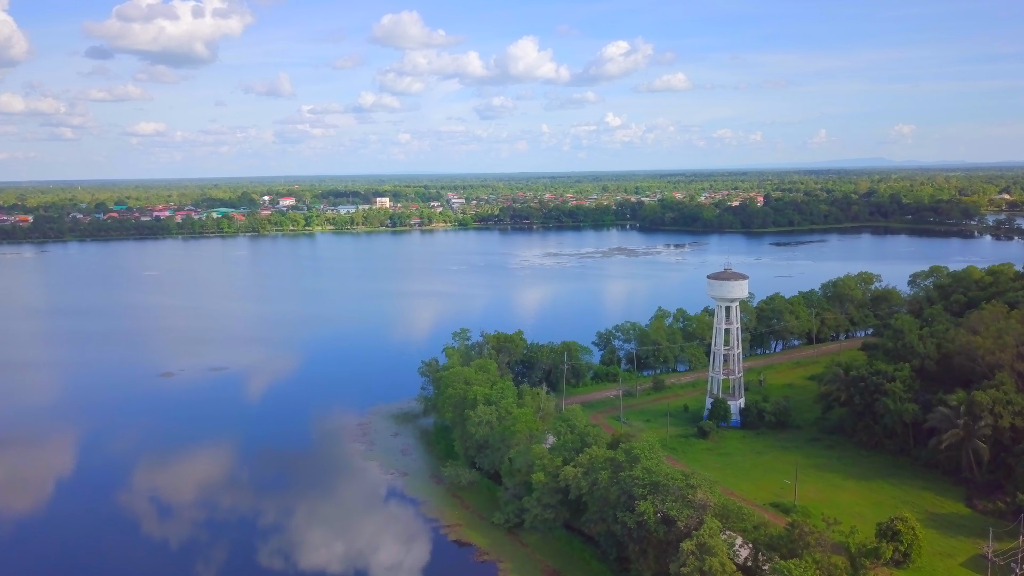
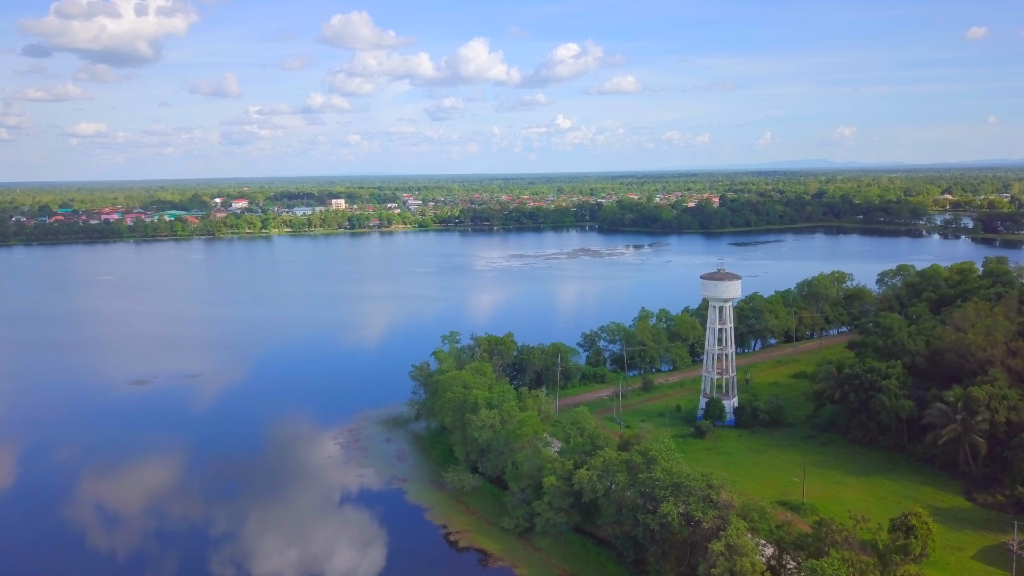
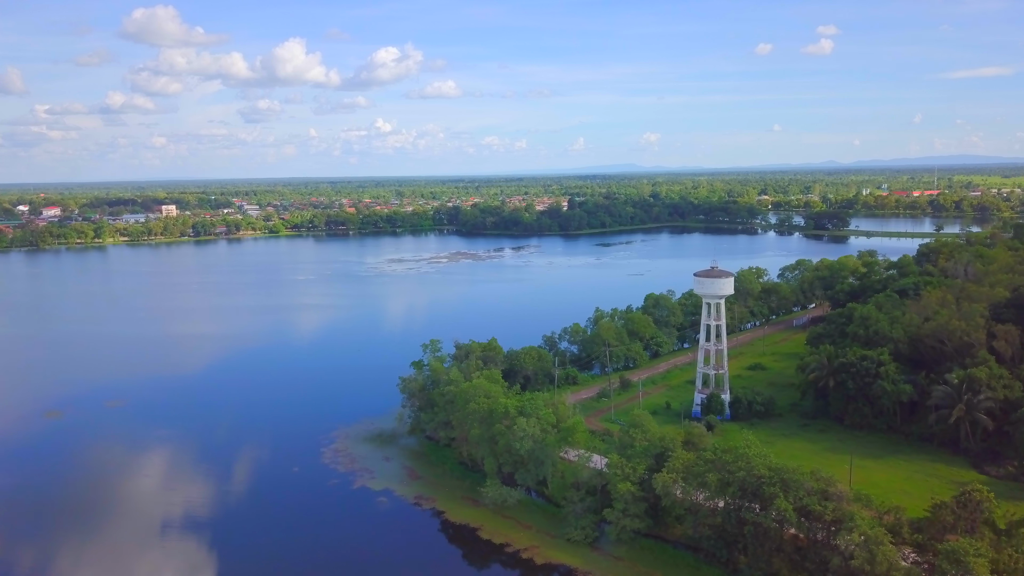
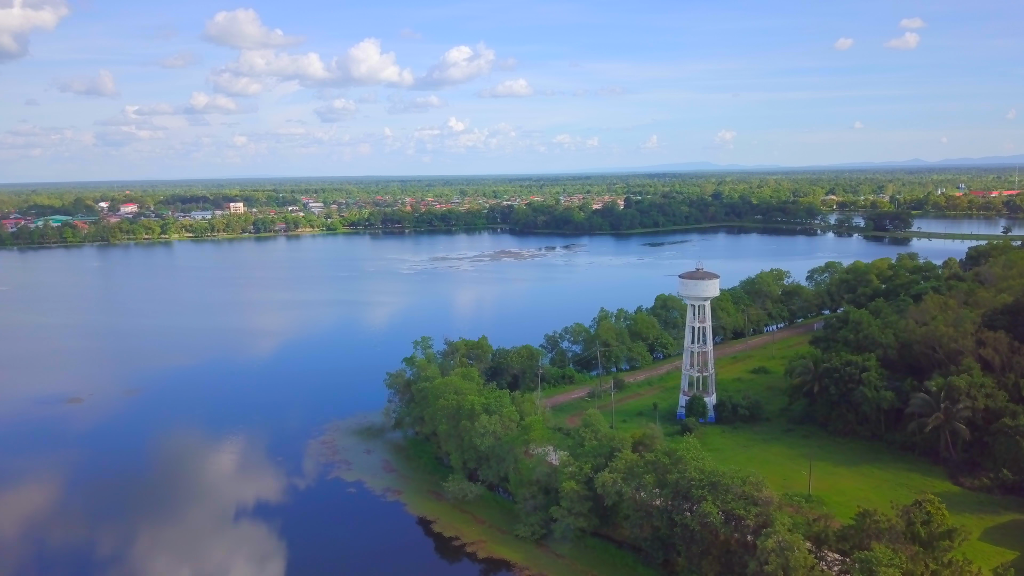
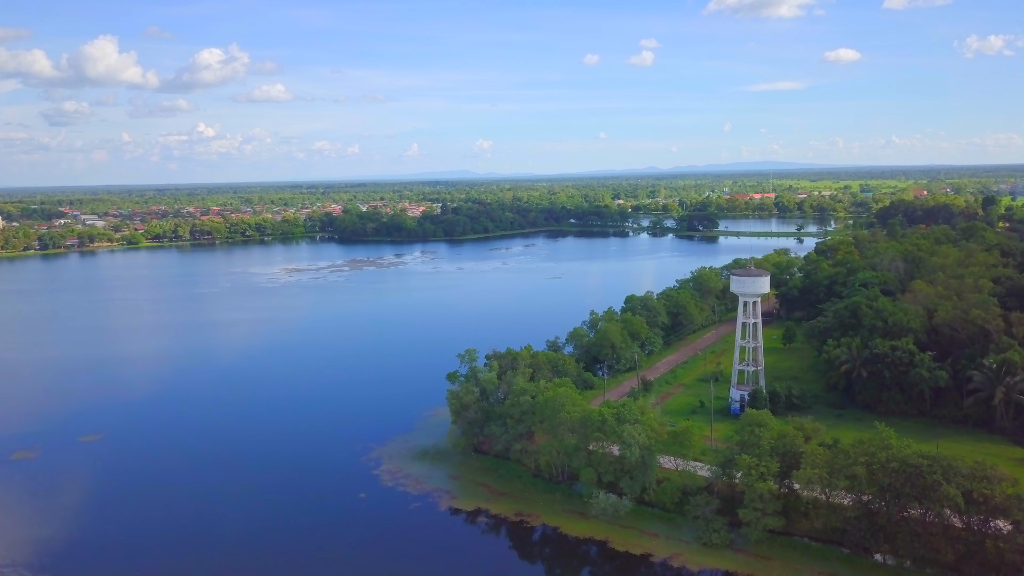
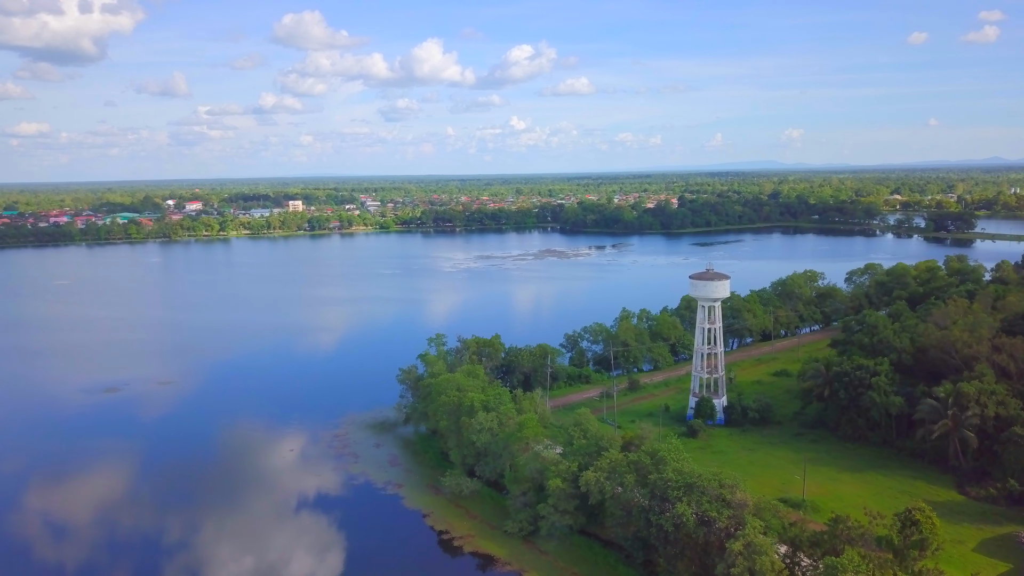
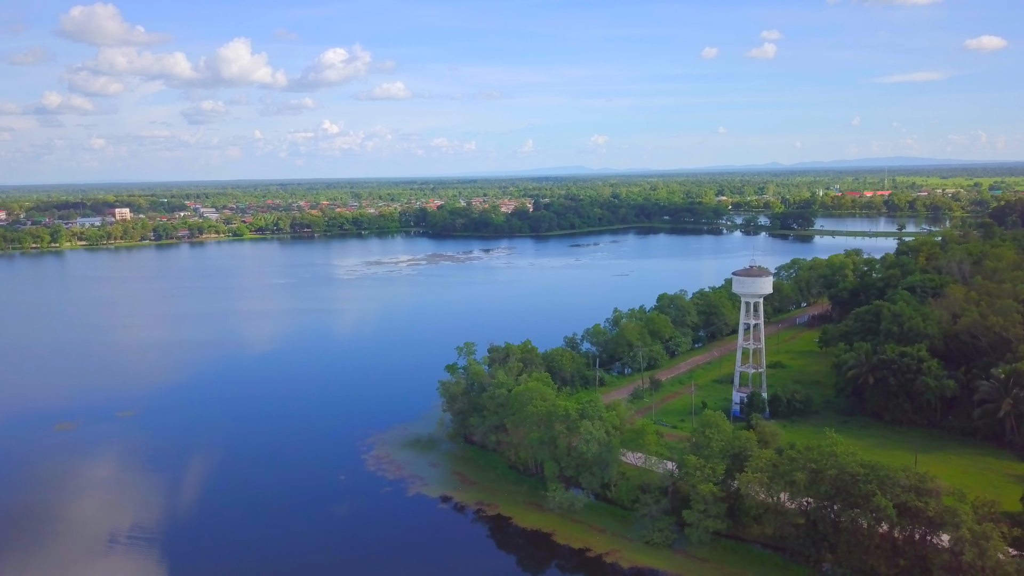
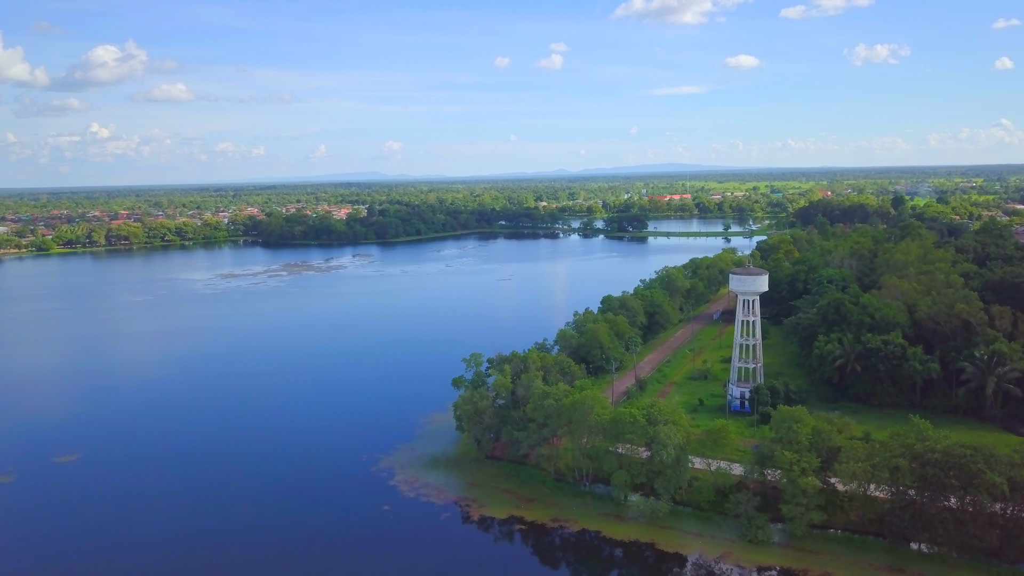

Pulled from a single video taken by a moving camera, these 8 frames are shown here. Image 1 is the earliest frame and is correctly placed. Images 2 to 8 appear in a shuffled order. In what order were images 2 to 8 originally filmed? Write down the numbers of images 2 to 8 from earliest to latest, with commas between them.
2, 6, 4, 3, 7, 5, 8
